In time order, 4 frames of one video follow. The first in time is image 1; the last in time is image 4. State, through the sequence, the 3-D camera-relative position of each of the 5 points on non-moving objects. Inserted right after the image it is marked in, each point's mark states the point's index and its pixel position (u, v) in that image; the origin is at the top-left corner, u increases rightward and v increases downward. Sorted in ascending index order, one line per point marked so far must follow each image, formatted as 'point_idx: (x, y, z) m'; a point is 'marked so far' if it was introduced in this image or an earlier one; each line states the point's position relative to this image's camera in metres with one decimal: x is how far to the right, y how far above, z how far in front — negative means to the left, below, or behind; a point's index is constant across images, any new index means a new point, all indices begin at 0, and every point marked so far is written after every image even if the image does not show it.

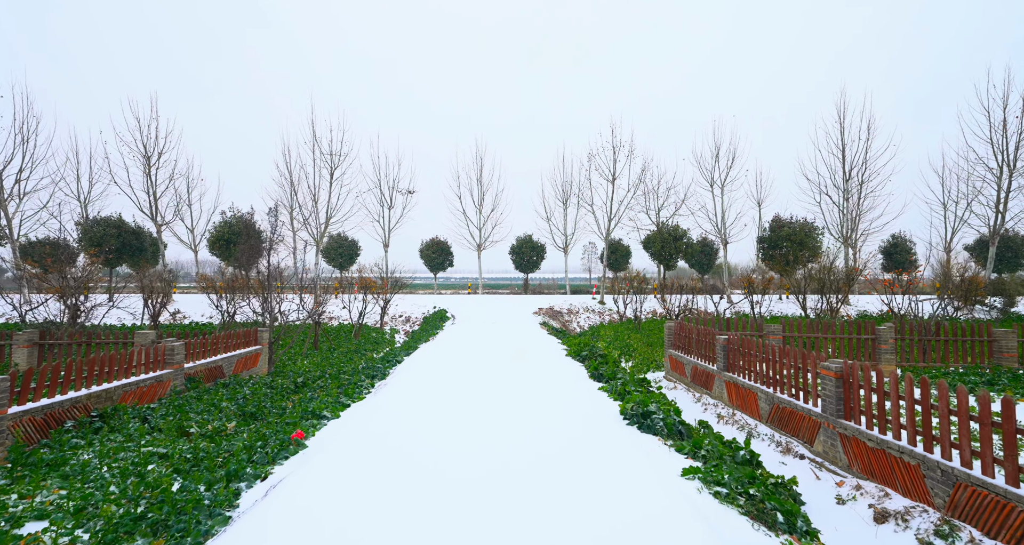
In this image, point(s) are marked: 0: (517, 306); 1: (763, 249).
0: (+0.2, -1.1, +15.0) m
1: (+7.7, +0.7, +14.5) m
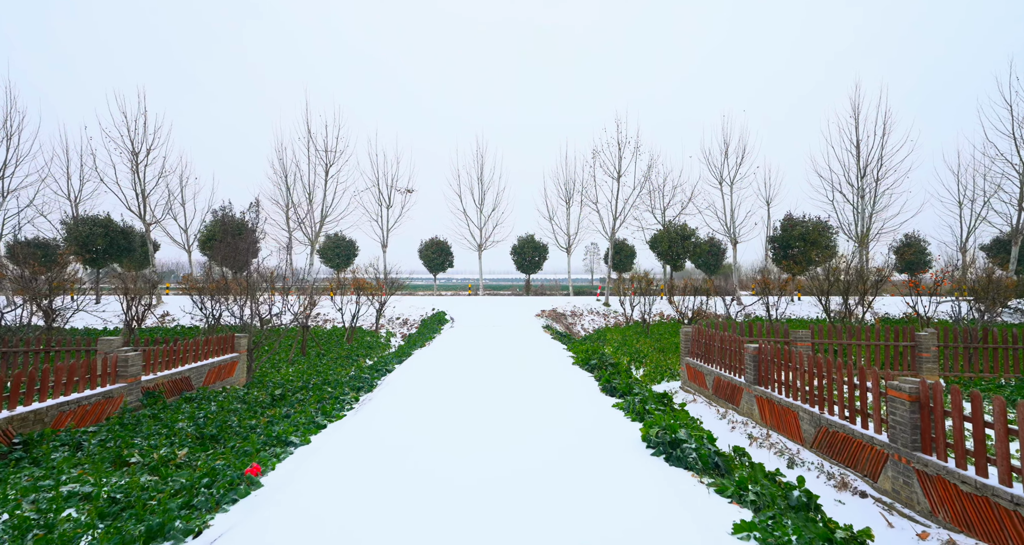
0: (+0.2, -1.1, +14.5) m
1: (+7.8, +0.7, +14.0) m
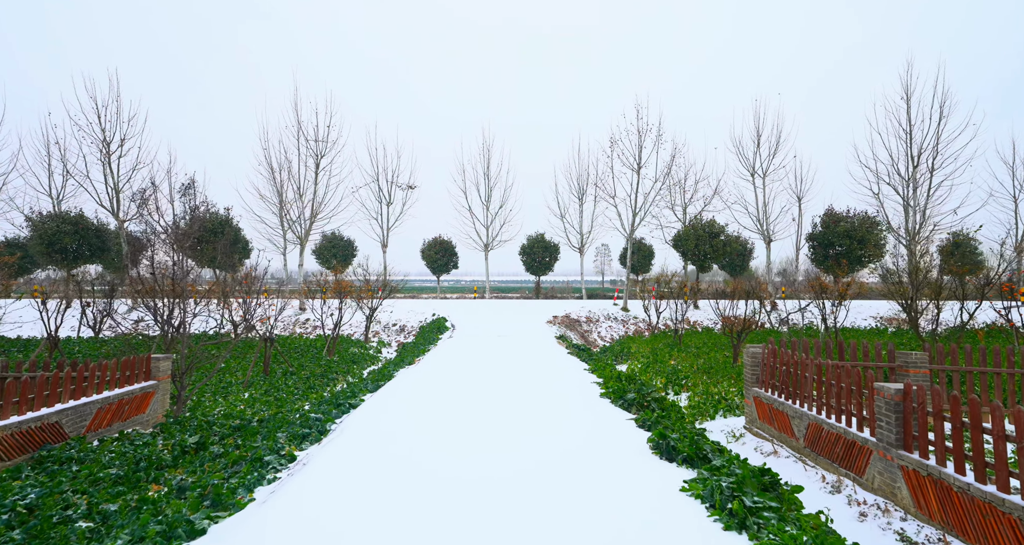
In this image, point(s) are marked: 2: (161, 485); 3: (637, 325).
0: (+0.4, -1.1, +13.1) m
1: (+8.0, +0.6, +12.5) m
2: (-2.0, -1.1, +2.6) m
3: (+3.1, -1.3, +11.8) m
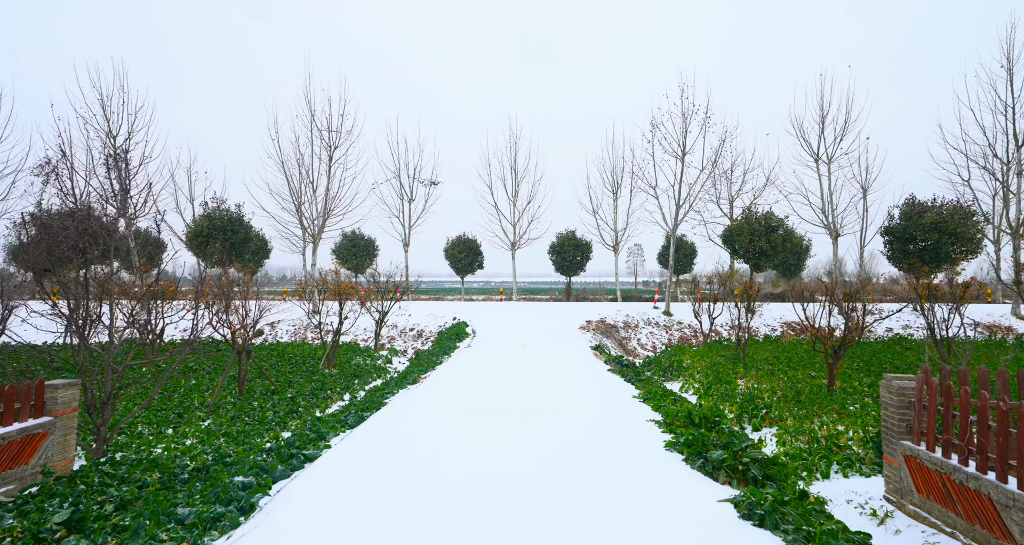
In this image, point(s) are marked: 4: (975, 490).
0: (+1.2, -1.1, +11.9) m
1: (+8.7, +0.7, +10.8) m
2: (-1.9, -1.1, +1.6) m
3: (+3.8, -1.3, +10.4) m
4: (+2.1, -1.0, +2.2) m
